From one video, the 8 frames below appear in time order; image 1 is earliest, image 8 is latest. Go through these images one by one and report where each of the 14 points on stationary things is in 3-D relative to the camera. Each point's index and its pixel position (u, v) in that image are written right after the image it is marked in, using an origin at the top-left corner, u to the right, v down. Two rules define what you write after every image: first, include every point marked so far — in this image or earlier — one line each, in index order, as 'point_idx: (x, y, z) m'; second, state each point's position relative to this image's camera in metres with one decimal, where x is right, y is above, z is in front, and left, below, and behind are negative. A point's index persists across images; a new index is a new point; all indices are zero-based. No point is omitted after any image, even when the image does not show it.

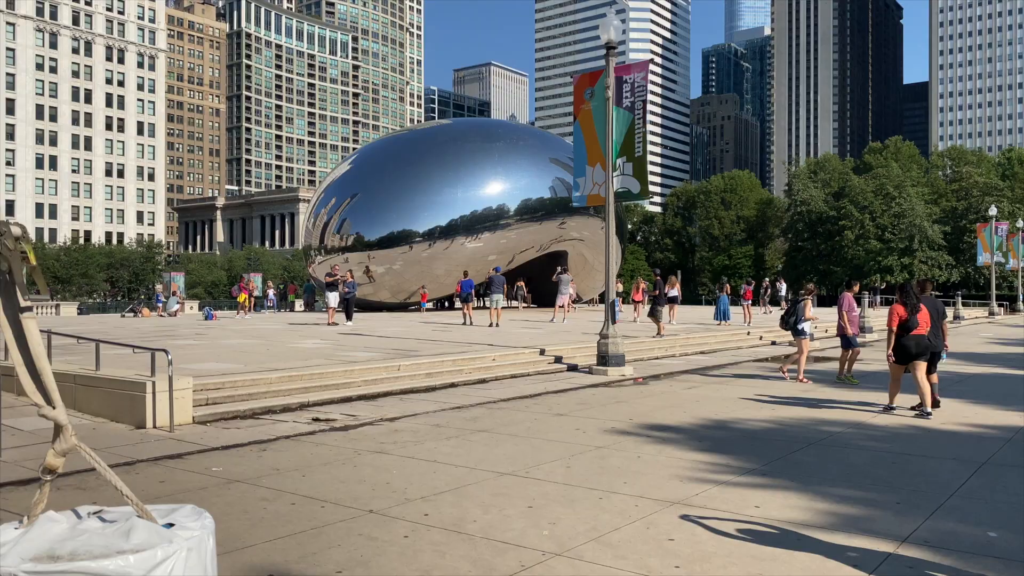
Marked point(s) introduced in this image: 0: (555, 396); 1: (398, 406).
0: (+0.5, -1.3, +10.5) m
1: (-1.2, -1.3, +9.4) m
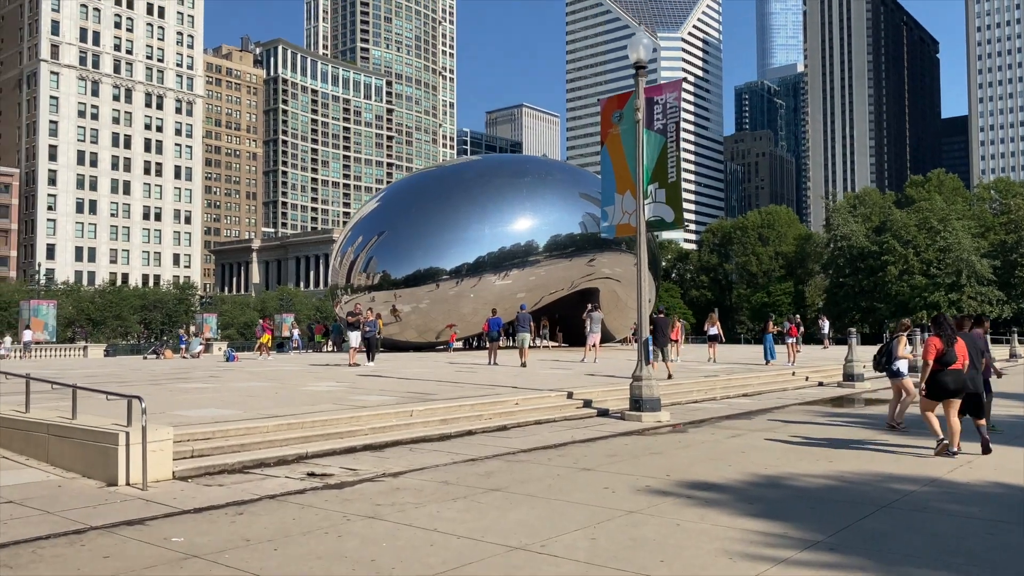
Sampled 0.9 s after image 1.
0: (+0.8, -1.7, +9.4) m
1: (-1.0, -1.7, +8.4) m
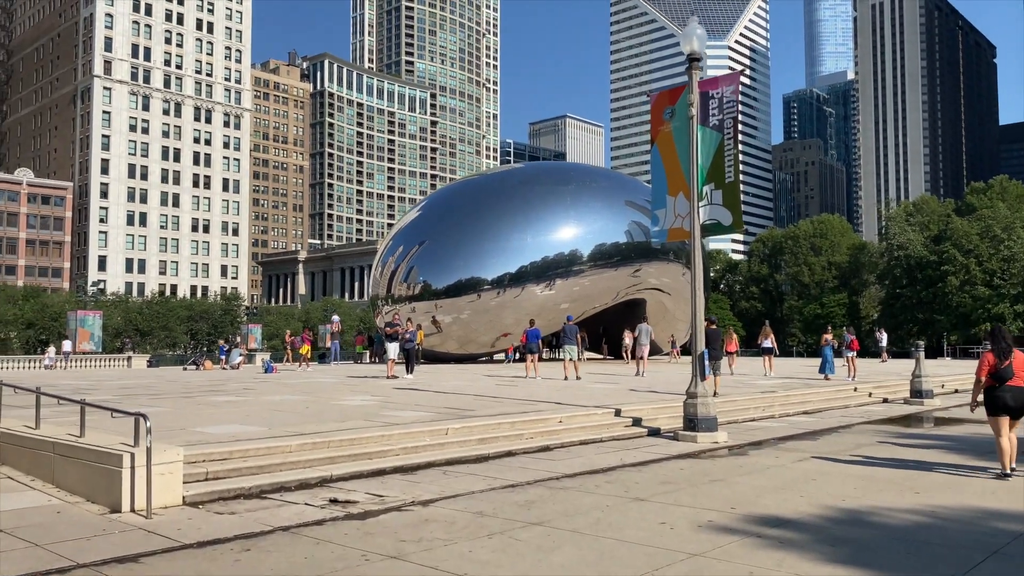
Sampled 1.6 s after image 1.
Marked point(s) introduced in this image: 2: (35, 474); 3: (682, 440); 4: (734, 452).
0: (+1.2, -1.8, +8.6) m
1: (-0.7, -1.7, +7.7) m
2: (-4.2, -1.6, +7.5) m
3: (+2.1, -1.9, +10.7) m
4: (+2.6, -1.9, +10.1) m
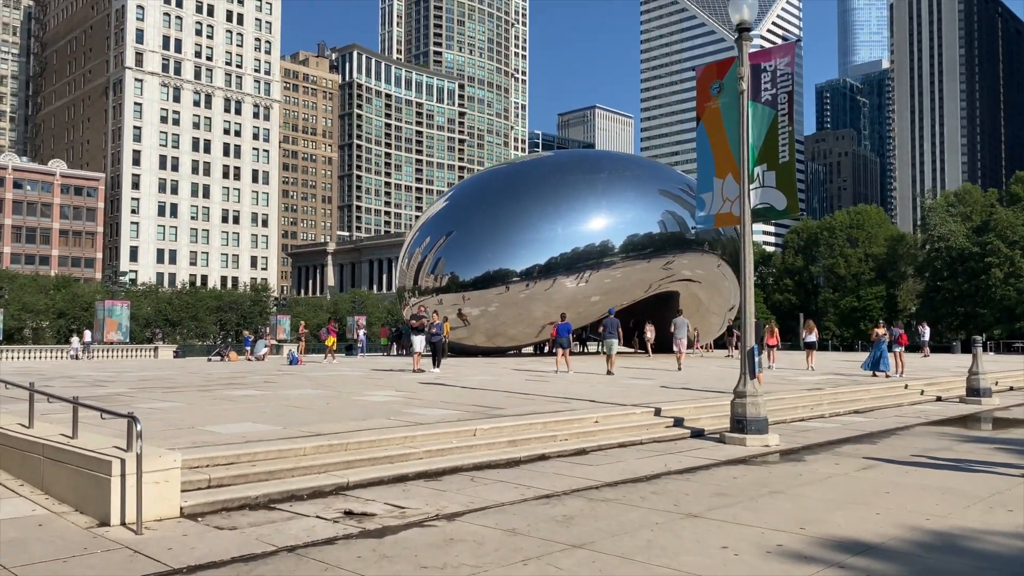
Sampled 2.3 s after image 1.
0: (+1.5, -1.7, +7.7) m
1: (-0.4, -1.6, +6.9) m
2: (-3.9, -1.5, +6.8) m
3: (+2.5, -1.8, +9.8) m
4: (+3.0, -1.8, +9.2) m
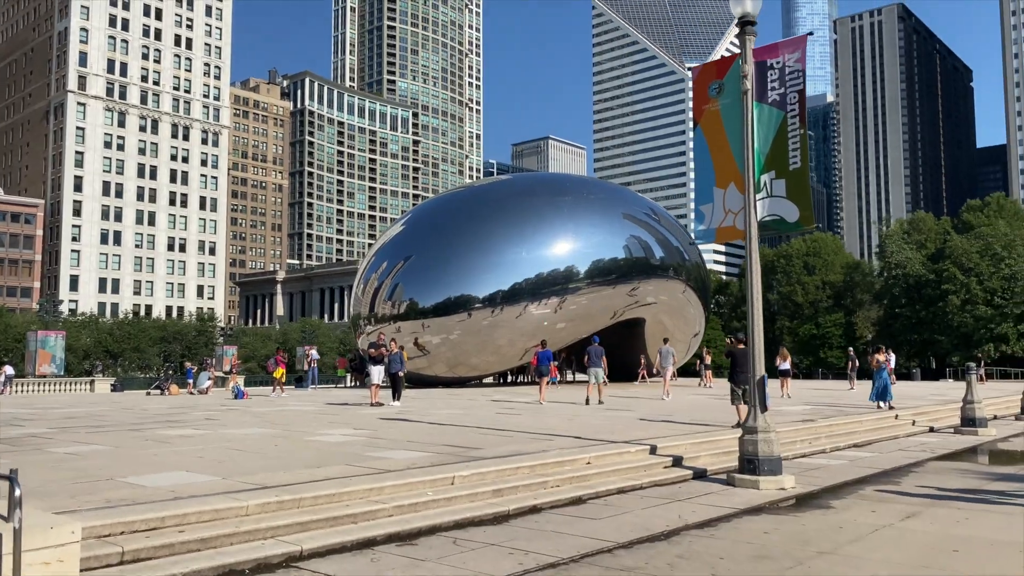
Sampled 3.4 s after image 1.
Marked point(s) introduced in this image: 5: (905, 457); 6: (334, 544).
0: (+1.5, -1.9, +6.5) m
1: (-0.4, -1.8, +5.6) m
2: (-3.9, -1.6, +5.3) m
3: (+2.3, -2.0, +8.6) m
4: (+2.8, -2.0, +8.1) m
5: (+5.4, -2.3, +11.9) m
6: (-1.2, -1.7, +5.7) m
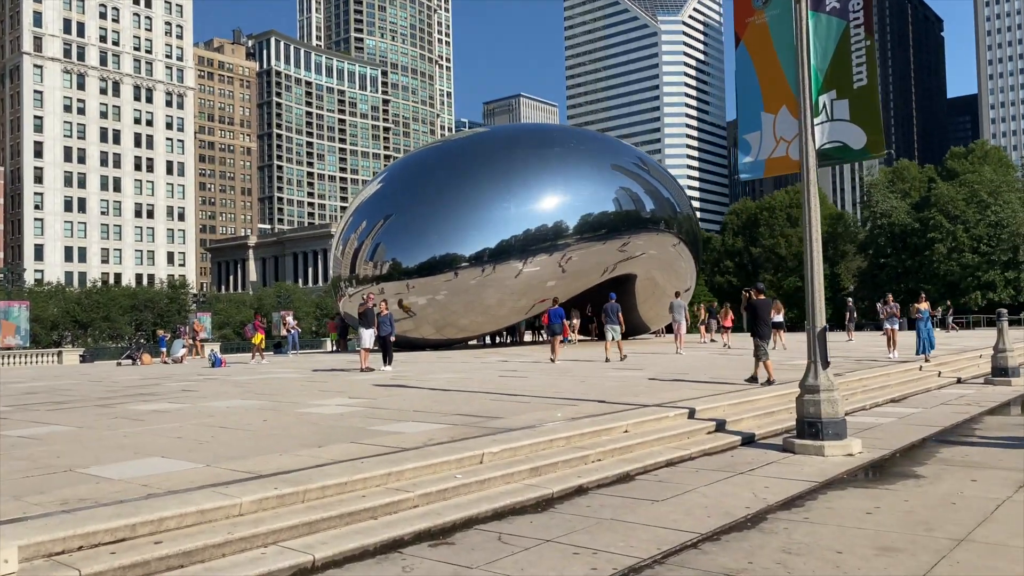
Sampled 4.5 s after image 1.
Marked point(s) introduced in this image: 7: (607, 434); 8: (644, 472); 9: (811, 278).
0: (+1.8, -1.4, +5.4) m
1: (-0.1, -1.4, +4.4) m
2: (-3.5, -1.4, +4.0) m
3: (+2.5, -1.5, +7.5) m
4: (+3.1, -1.5, +7.0) m
5: (+5.6, -1.6, +11.0) m
6: (-0.8, -1.4, +4.5) m
7: (+0.8, -1.3, +7.5) m
8: (+1.0, -1.5, +6.7) m
9: (+2.7, +0.1, +7.8) m
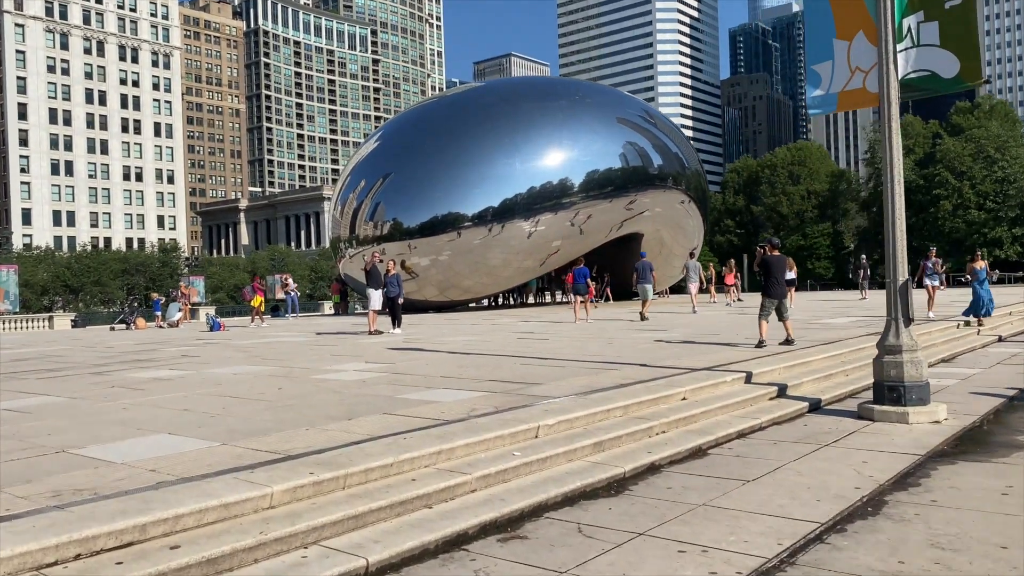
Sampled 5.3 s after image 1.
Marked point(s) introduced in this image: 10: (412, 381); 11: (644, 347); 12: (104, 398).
0: (+2.2, -1.1, +4.6) m
1: (+0.4, -1.2, +3.6) m
2: (-3.1, -1.2, +3.2) m
3: (+2.9, -1.1, +6.8) m
4: (+3.5, -1.1, +6.2) m
5: (+5.9, -1.0, +10.2) m
6: (-0.4, -1.1, +3.7) m
7: (+1.2, -0.9, +6.7) m
8: (+1.4, -1.1, +5.9) m
9: (+3.1, +0.5, +7.0) m
10: (-0.9, -0.9, +8.0) m
11: (+1.8, -0.8, +11.6) m
12: (-3.6, -1.0, +7.6) m
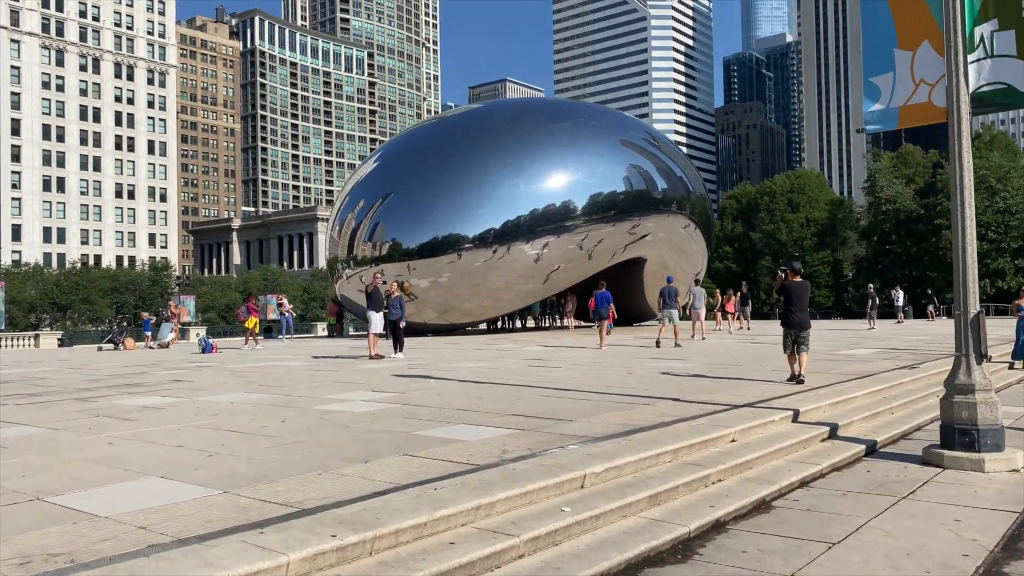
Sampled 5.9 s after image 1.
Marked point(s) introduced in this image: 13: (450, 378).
0: (+2.4, -1.3, +4.0) m
1: (+0.6, -1.3, +2.9) m
2: (-2.9, -1.2, +2.5) m
3: (+3.1, -1.3, +6.1) m
4: (+3.7, -1.3, +5.6) m
5: (+6.1, -1.4, +9.6) m
6: (-0.2, -1.2, +3.0) m
7: (+1.4, -1.1, +6.0) m
8: (+1.6, -1.3, +5.2) m
9: (+3.3, +0.3, +6.3) m
10: (-0.7, -1.1, +7.3) m
11: (+2.0, -1.1, +10.9) m
12: (-3.4, -1.1, +6.9) m
13: (-0.8, -1.2, +11.0) m
